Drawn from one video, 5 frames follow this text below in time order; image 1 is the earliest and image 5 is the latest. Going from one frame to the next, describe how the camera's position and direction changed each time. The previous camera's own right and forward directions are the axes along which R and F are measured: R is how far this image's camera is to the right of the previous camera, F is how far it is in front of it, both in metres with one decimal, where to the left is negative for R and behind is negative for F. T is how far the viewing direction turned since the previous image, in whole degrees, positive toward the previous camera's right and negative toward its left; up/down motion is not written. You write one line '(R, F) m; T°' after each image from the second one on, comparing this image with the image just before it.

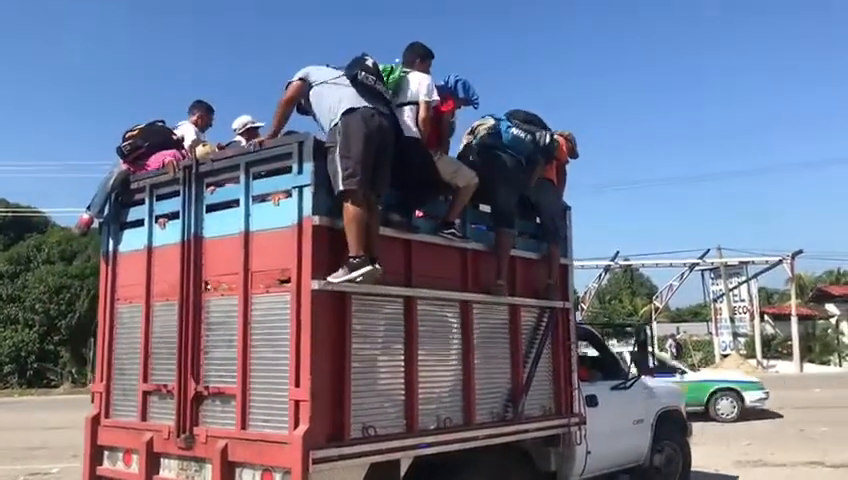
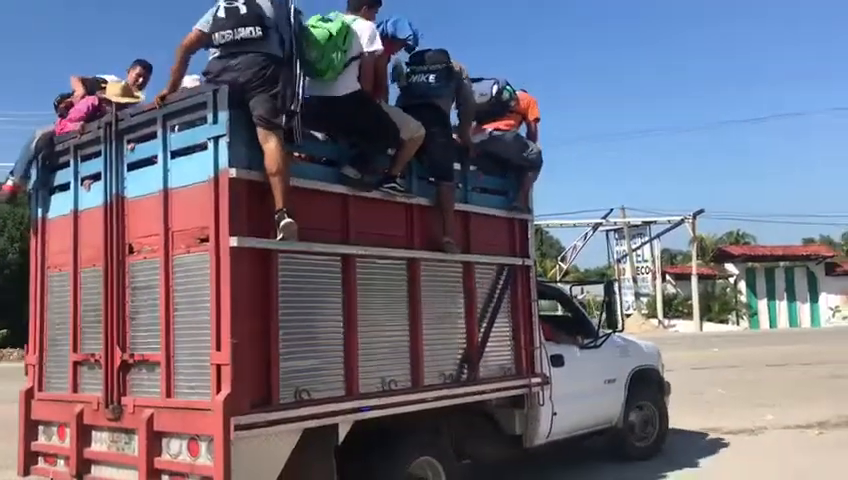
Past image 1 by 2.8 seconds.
(+0.4, +0.3) m; 0°
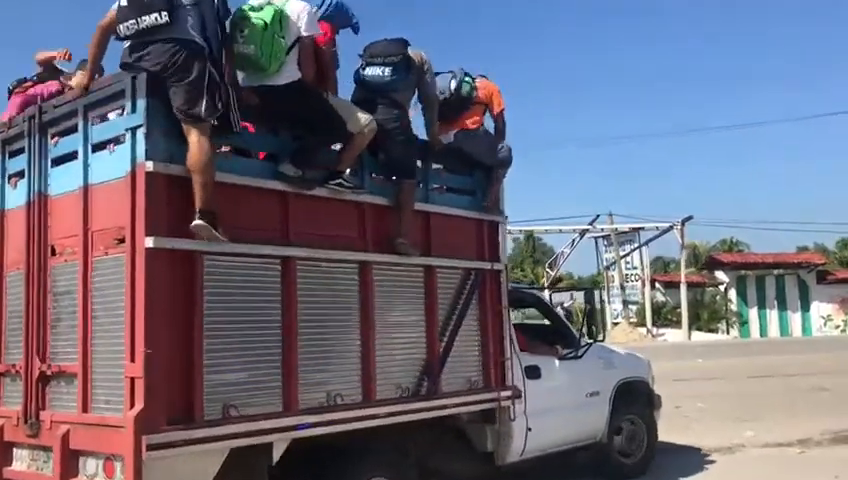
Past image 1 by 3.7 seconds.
(+0.4, +0.4) m; -1°
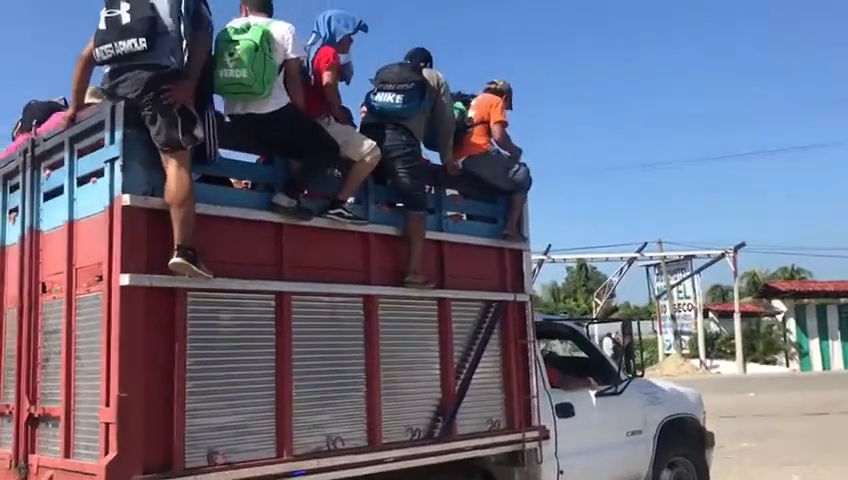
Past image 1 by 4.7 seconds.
(+0.4, +0.3) m; -5°
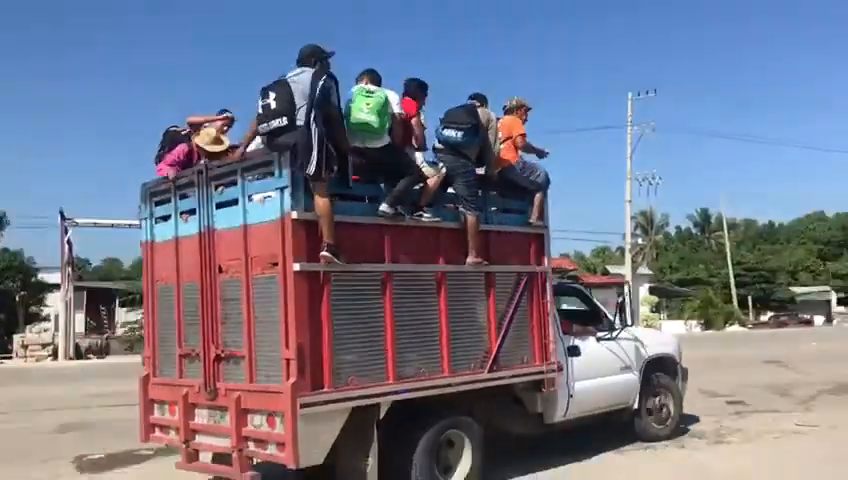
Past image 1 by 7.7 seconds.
(-0.5, -1.9) m; +1°
